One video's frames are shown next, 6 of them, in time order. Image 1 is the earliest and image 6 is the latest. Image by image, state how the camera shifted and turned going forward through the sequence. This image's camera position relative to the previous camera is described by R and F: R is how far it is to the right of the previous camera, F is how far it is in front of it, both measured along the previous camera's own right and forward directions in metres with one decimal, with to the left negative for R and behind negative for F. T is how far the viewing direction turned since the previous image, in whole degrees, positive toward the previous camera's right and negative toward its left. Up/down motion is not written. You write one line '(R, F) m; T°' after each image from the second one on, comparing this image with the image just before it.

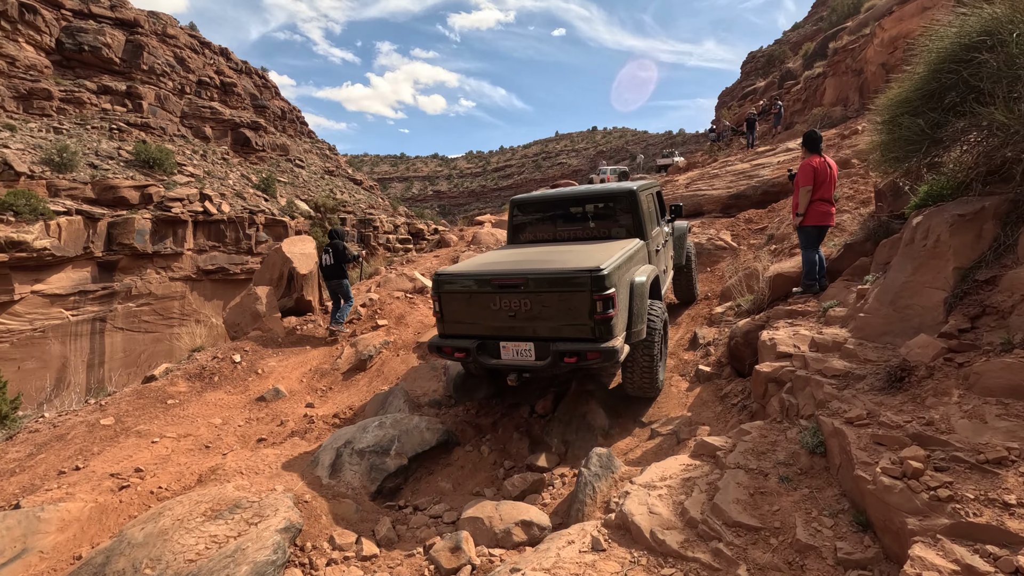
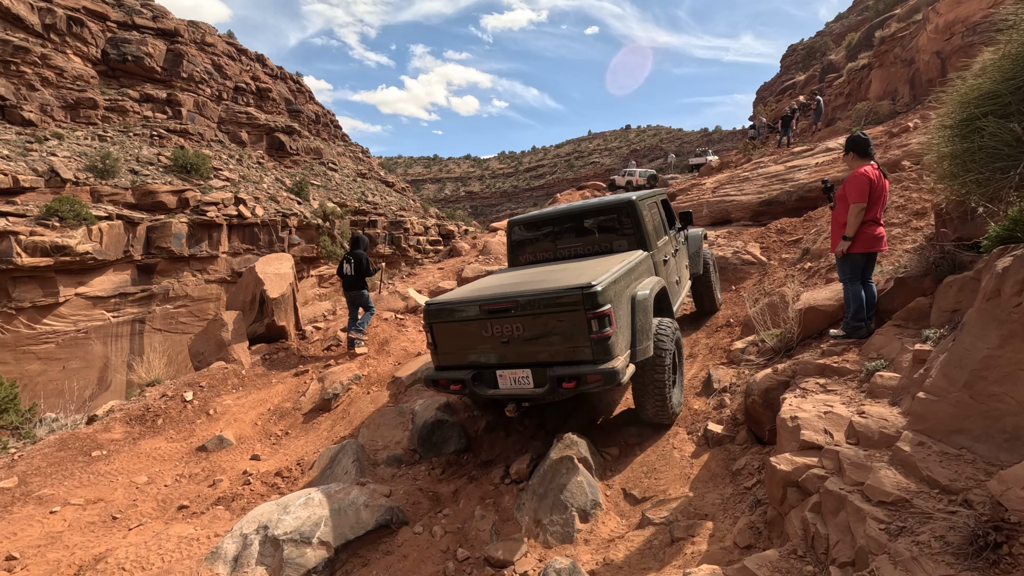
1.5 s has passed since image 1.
(+0.5, +0.8) m; -3°
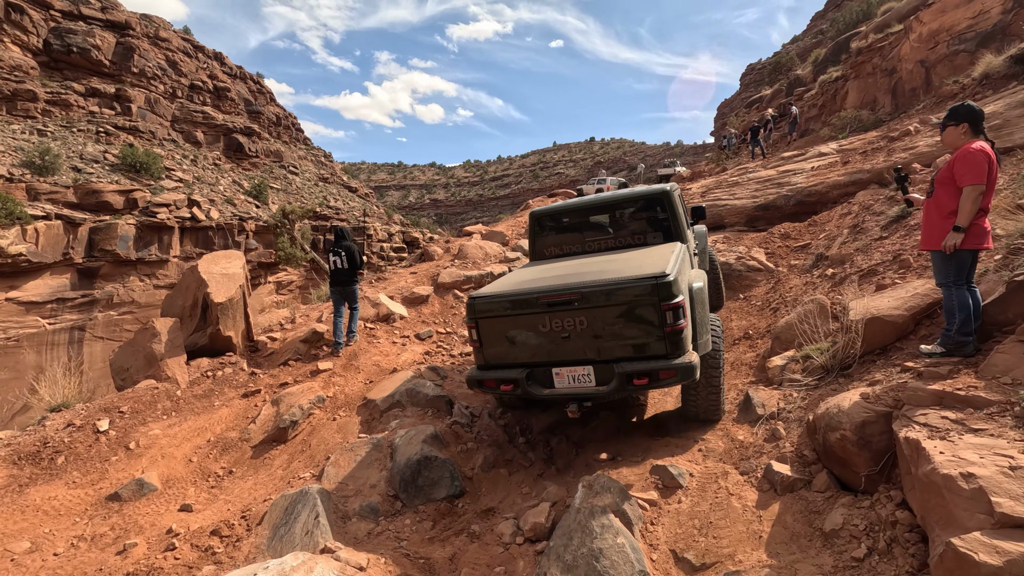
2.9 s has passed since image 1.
(-0.3, +0.9) m; +4°
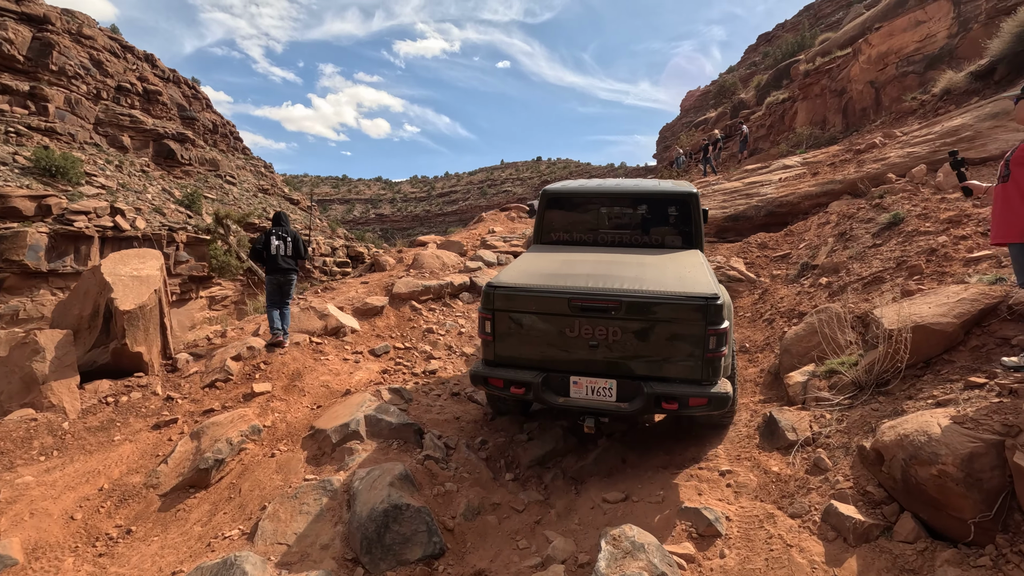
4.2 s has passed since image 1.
(-0.3, +0.8) m; +6°
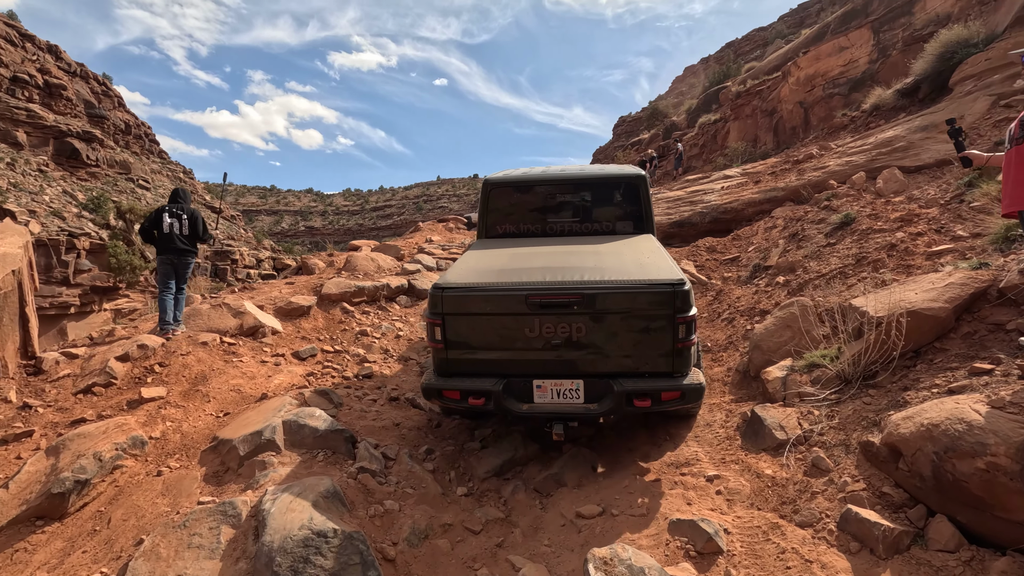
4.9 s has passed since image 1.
(-0.1, +0.6) m; +7°
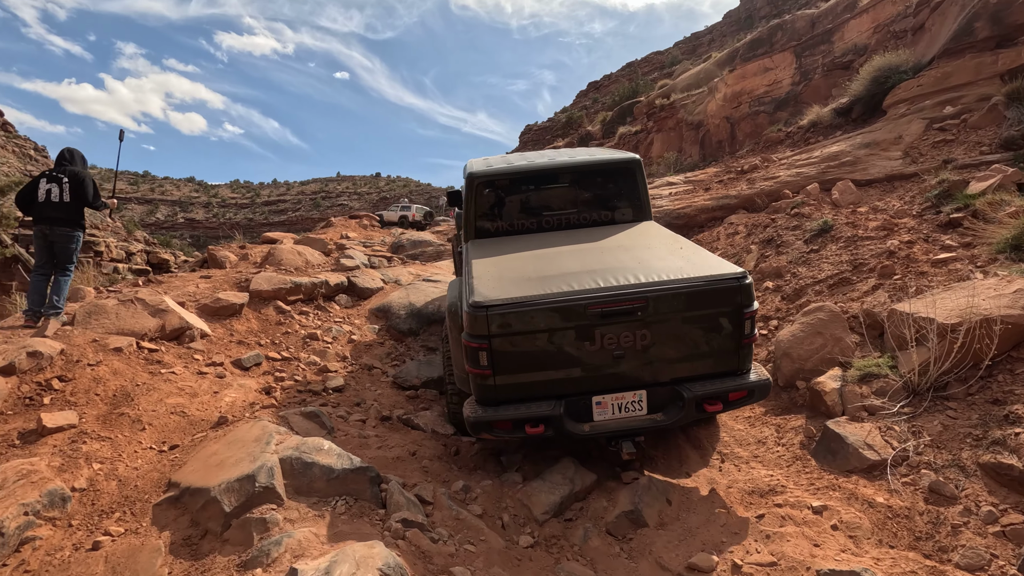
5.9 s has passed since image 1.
(-0.8, +0.7) m; +11°
